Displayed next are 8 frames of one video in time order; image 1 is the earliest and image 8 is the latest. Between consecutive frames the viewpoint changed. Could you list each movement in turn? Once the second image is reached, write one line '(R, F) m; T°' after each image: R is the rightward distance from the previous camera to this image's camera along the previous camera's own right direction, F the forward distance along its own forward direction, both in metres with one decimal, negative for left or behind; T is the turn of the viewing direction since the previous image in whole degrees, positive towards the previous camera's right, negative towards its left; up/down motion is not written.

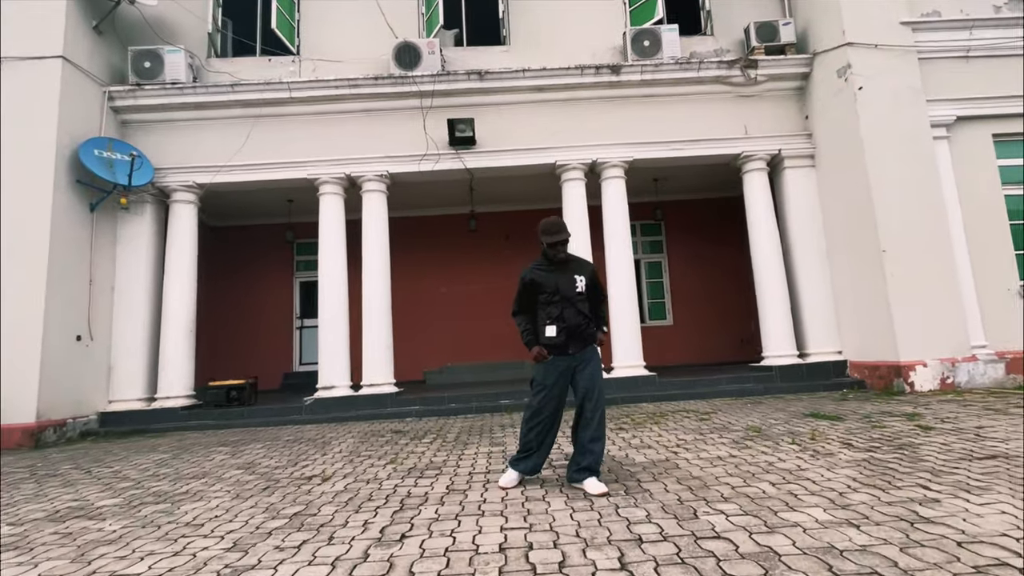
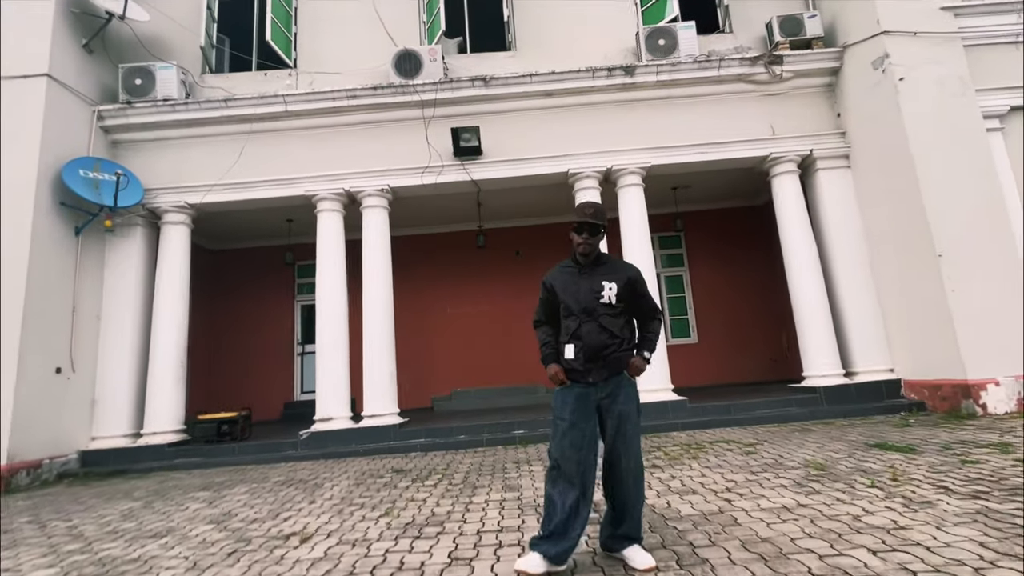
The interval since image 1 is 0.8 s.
(0.0, +0.6) m; -1°
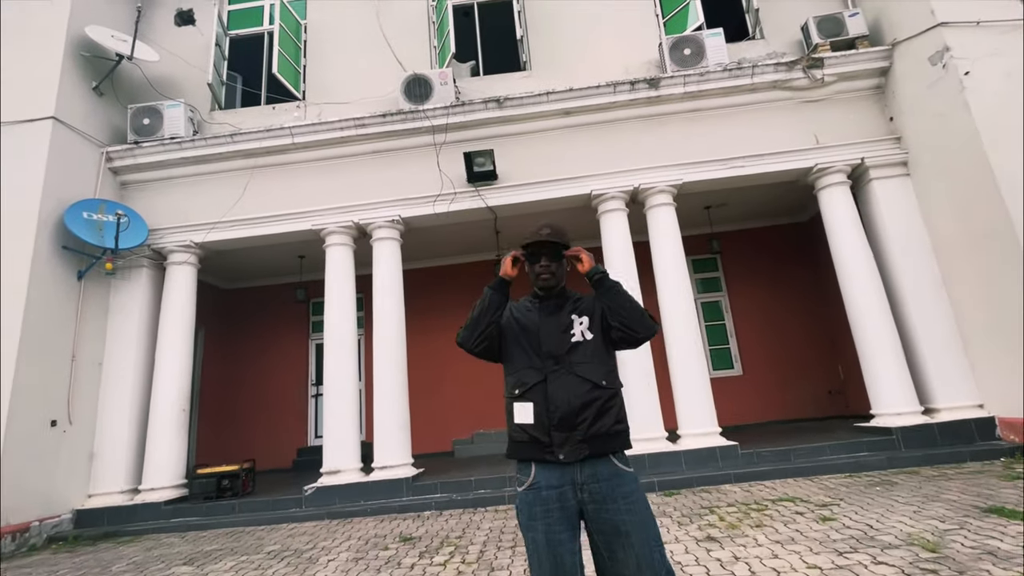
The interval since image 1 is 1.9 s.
(+0.1, +0.6) m; -3°
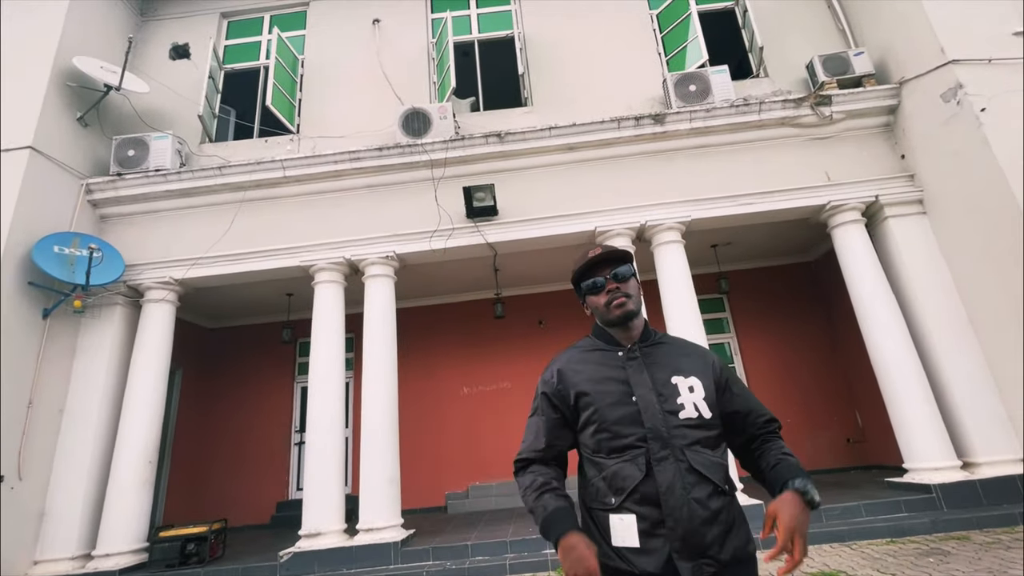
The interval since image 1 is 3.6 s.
(-0.1, +0.4) m; +1°
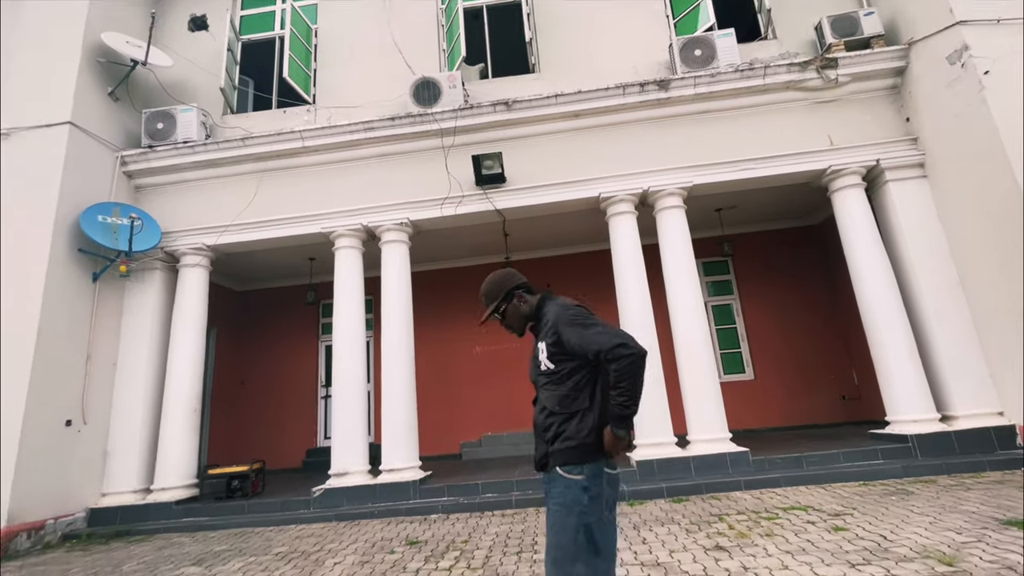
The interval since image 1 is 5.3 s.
(+0.1, -0.4) m; -2°
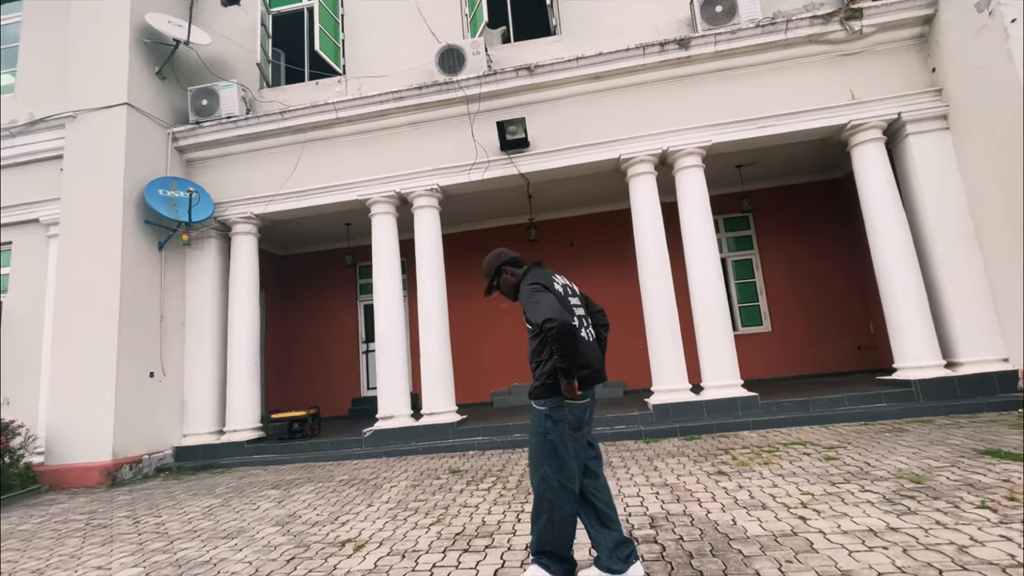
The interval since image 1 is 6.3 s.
(0.0, -0.4) m; -3°
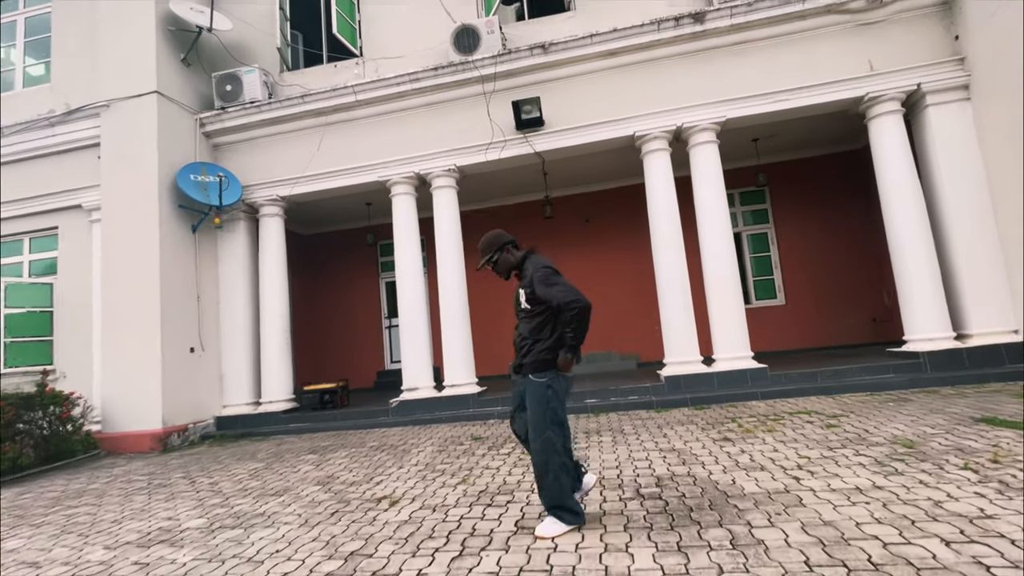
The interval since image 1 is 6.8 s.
(0.0, -0.2) m; -2°
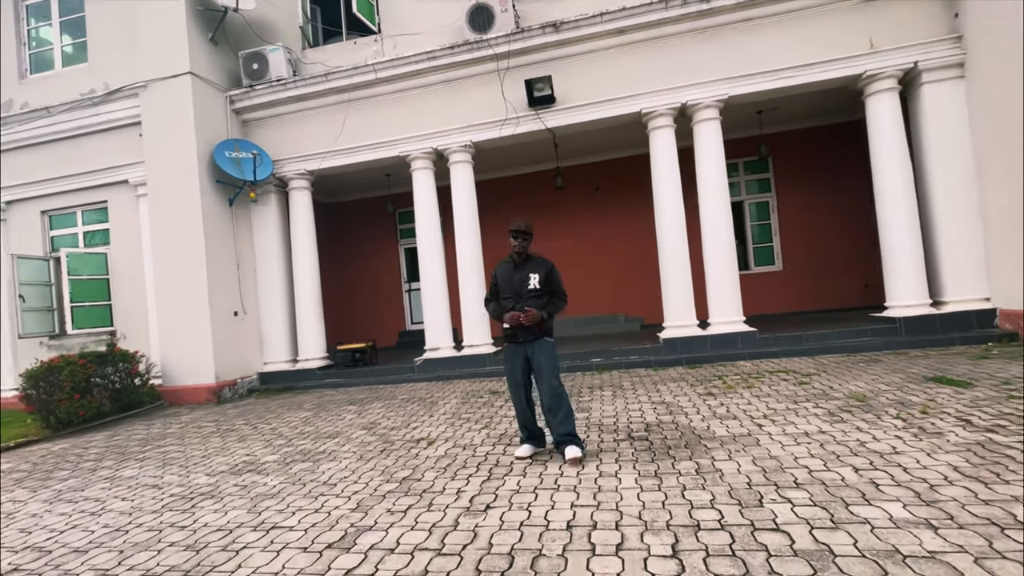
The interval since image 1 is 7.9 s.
(0.0, -0.6) m; -1°
